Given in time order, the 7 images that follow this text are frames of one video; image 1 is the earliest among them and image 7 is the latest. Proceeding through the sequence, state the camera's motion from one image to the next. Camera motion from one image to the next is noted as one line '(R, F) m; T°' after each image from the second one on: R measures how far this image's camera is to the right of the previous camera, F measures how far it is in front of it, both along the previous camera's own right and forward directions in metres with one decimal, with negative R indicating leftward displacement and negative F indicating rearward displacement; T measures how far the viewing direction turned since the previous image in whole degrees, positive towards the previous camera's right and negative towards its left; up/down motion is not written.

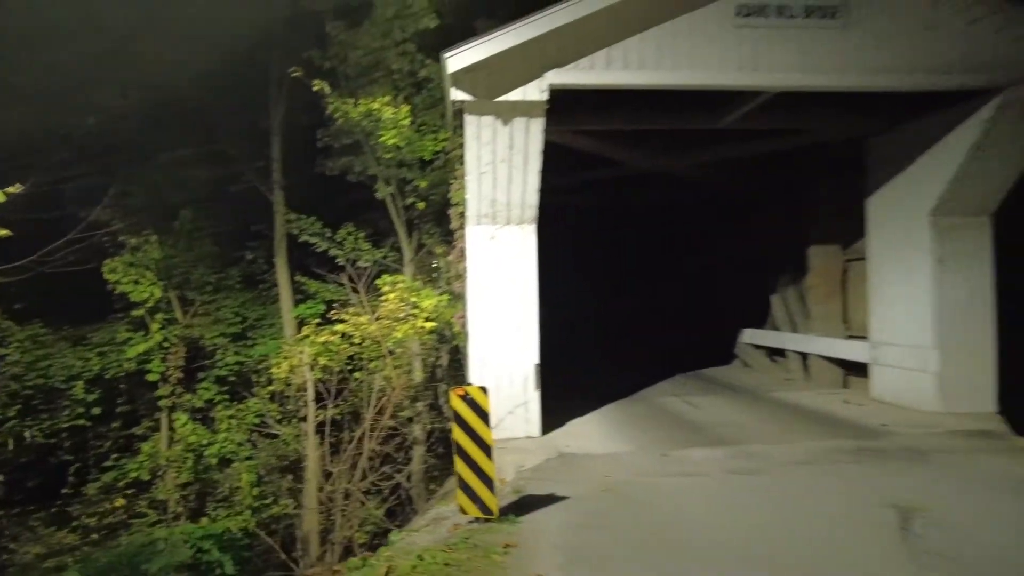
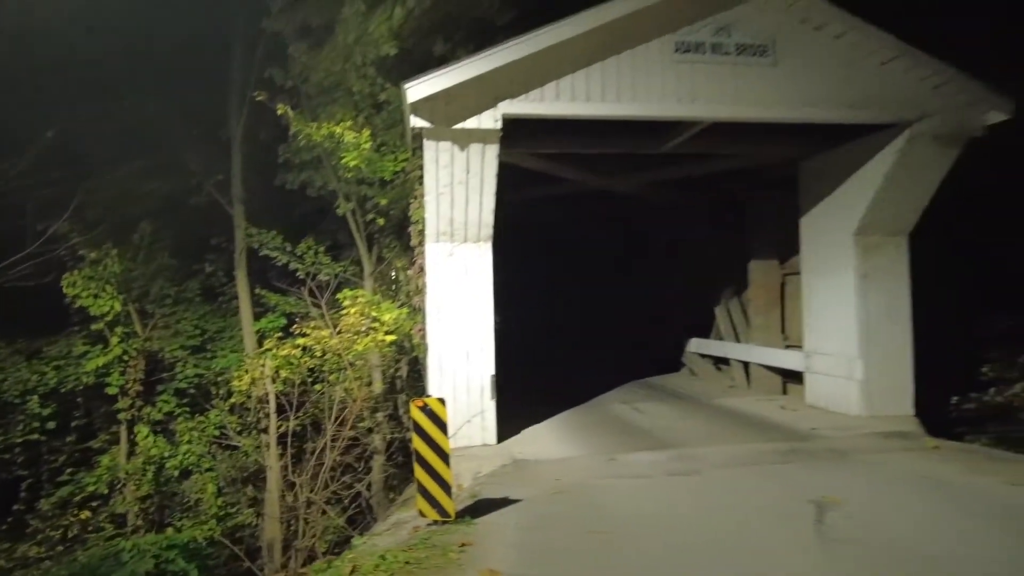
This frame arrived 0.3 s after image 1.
(0.0, -0.4) m; +4°
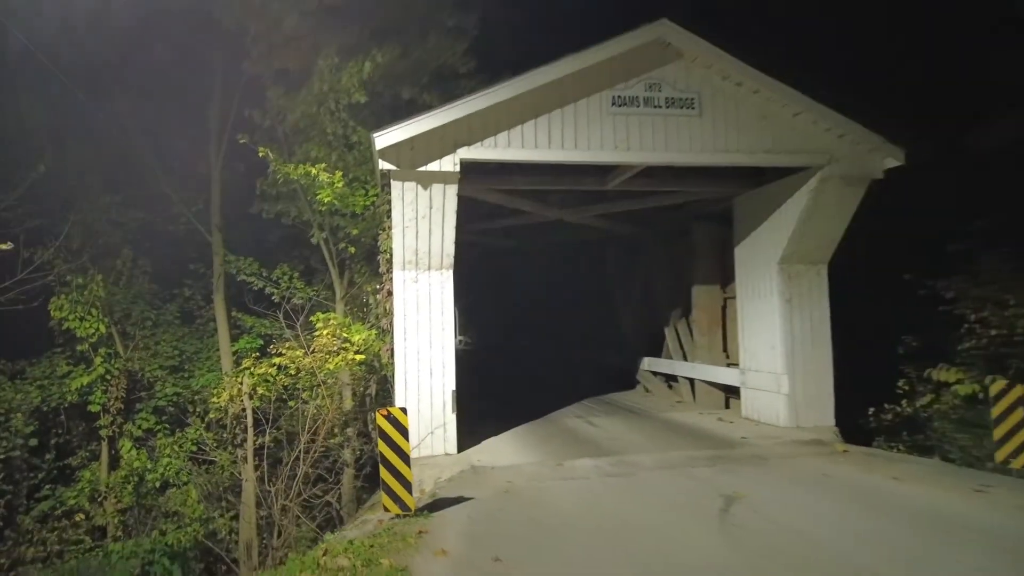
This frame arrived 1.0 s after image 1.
(+0.2, -1.0) m; +2°
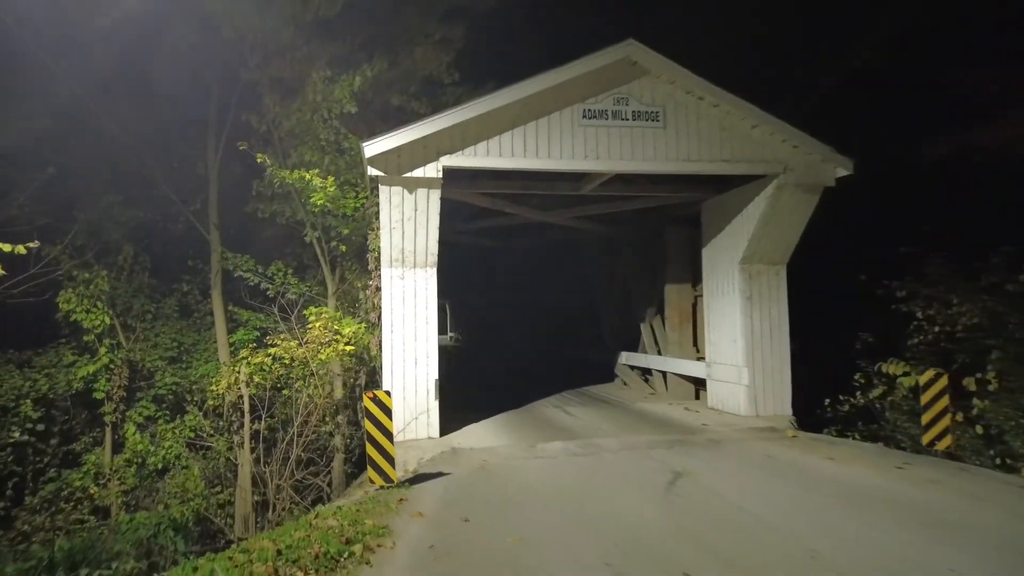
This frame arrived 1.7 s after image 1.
(+0.2, -0.8) m; +1°
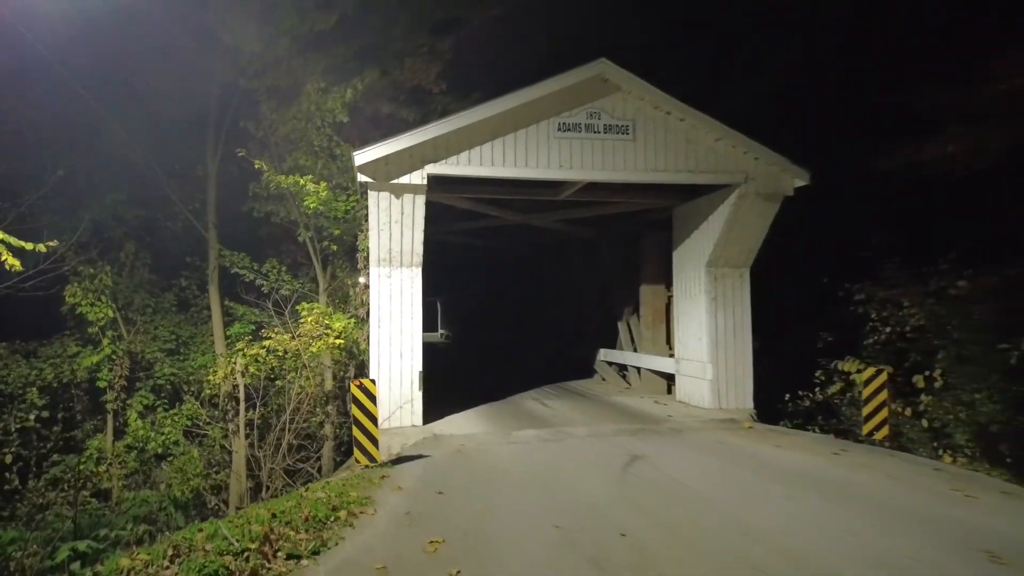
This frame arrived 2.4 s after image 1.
(+0.2, -0.8) m; +1°
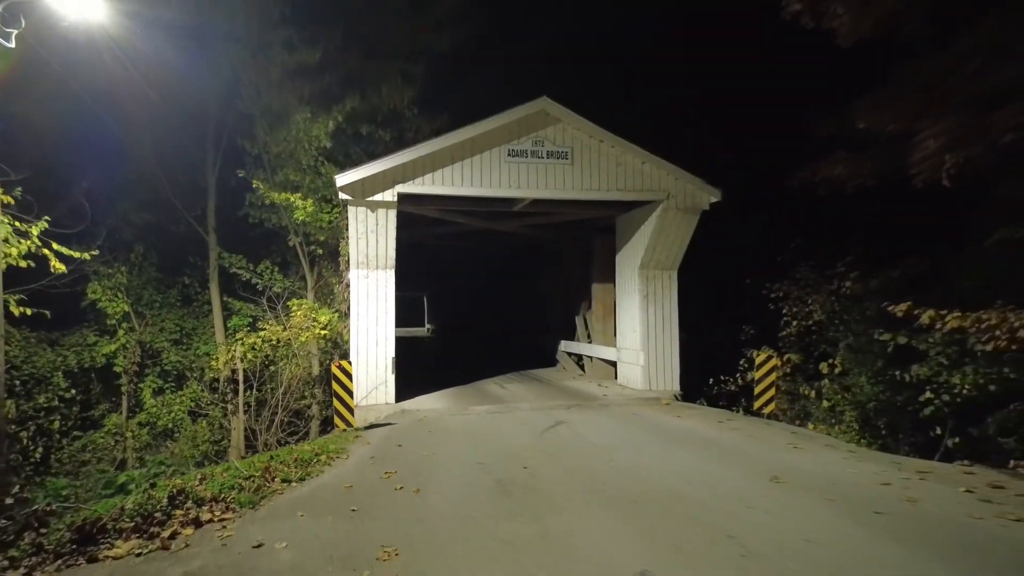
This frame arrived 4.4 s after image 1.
(+0.6, -2.1) m; +1°
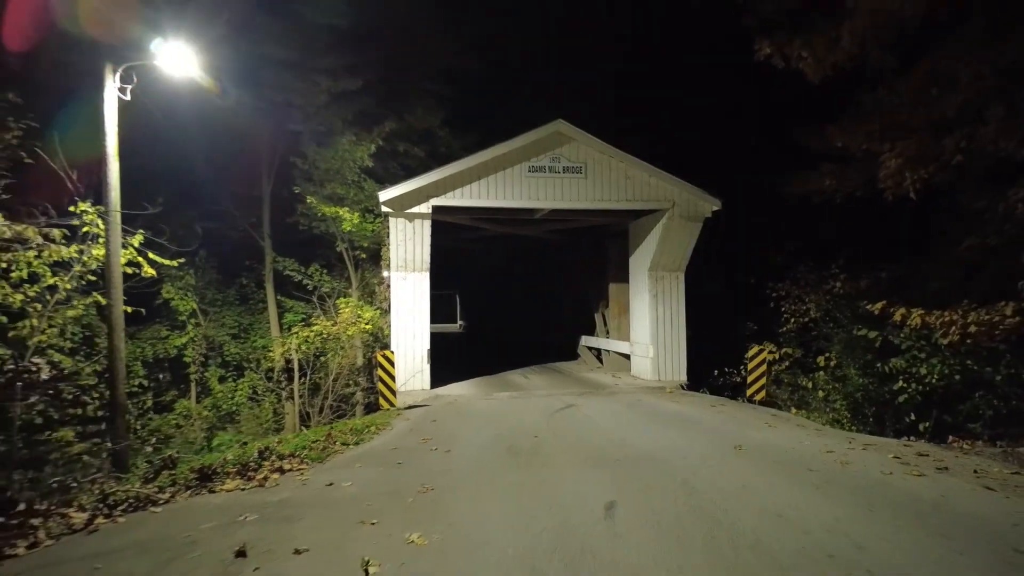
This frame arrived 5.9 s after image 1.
(+0.3, -1.7) m; -3°
